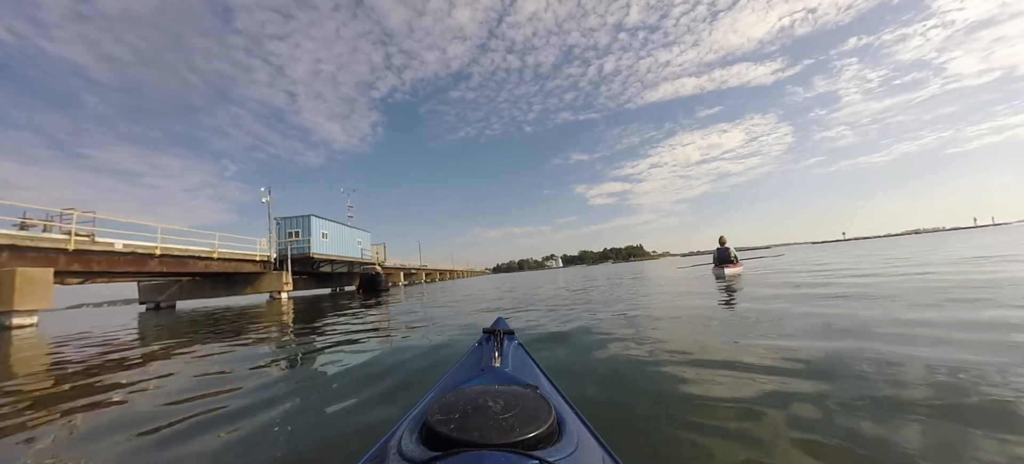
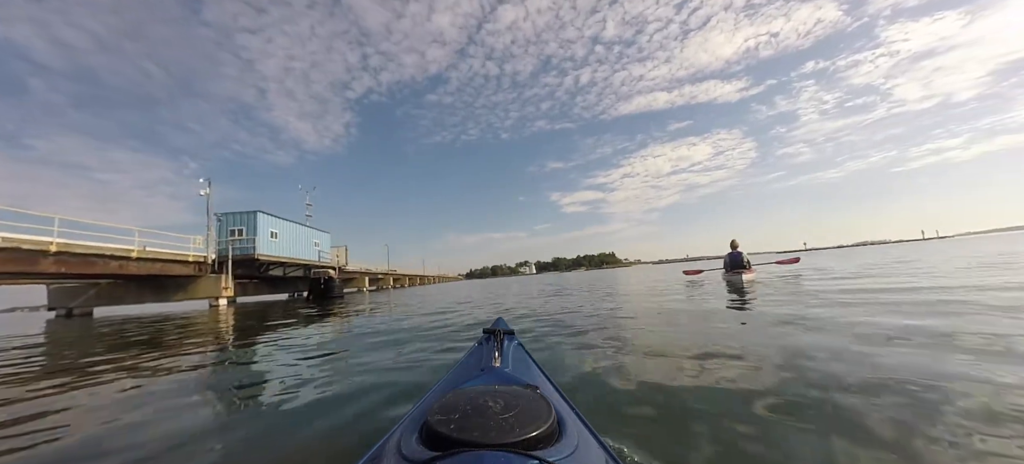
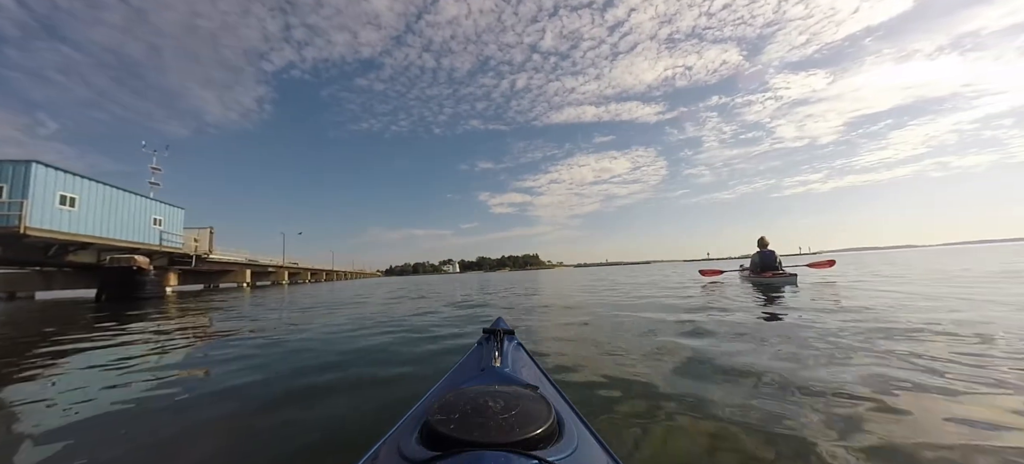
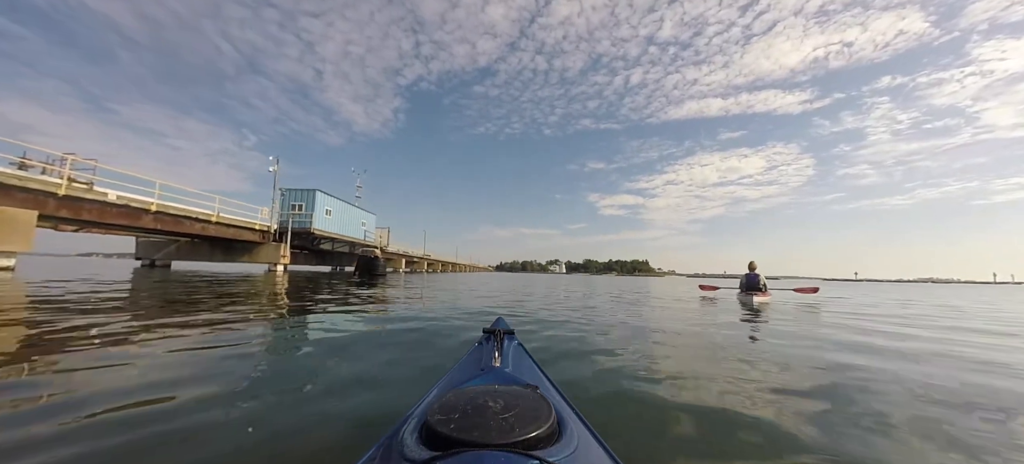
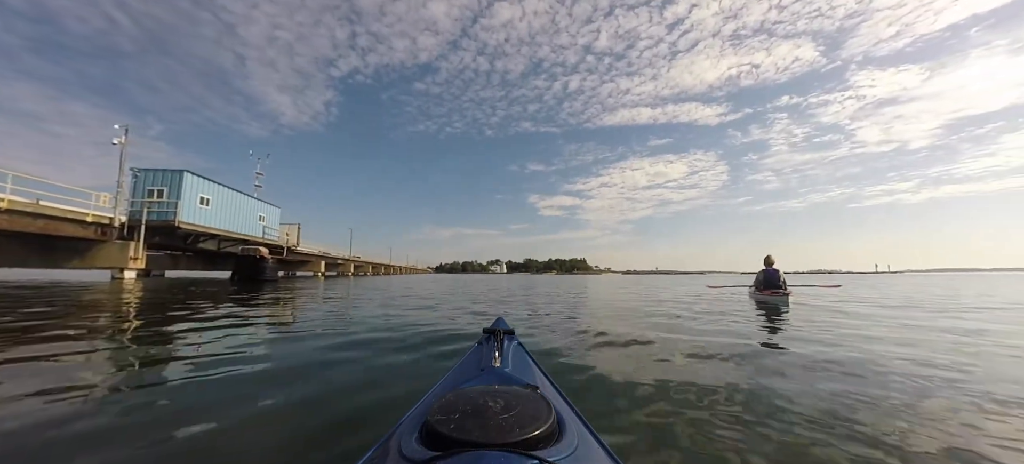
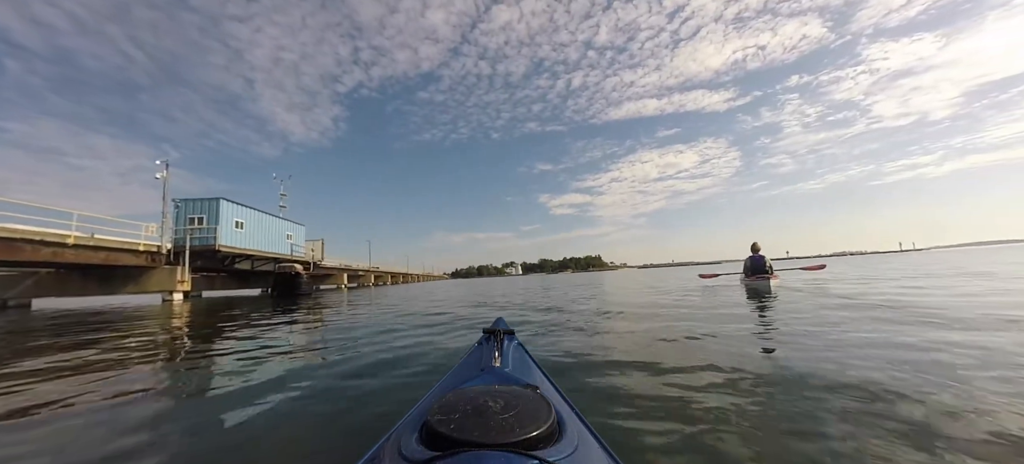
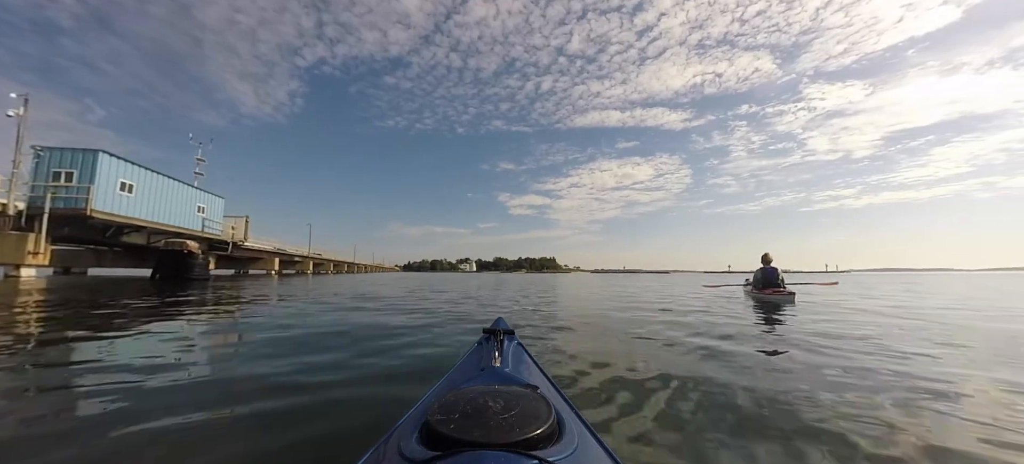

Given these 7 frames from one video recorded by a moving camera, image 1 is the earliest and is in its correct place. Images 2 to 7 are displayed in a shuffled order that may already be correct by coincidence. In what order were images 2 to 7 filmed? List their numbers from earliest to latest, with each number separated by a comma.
4, 2, 6, 5, 7, 3
